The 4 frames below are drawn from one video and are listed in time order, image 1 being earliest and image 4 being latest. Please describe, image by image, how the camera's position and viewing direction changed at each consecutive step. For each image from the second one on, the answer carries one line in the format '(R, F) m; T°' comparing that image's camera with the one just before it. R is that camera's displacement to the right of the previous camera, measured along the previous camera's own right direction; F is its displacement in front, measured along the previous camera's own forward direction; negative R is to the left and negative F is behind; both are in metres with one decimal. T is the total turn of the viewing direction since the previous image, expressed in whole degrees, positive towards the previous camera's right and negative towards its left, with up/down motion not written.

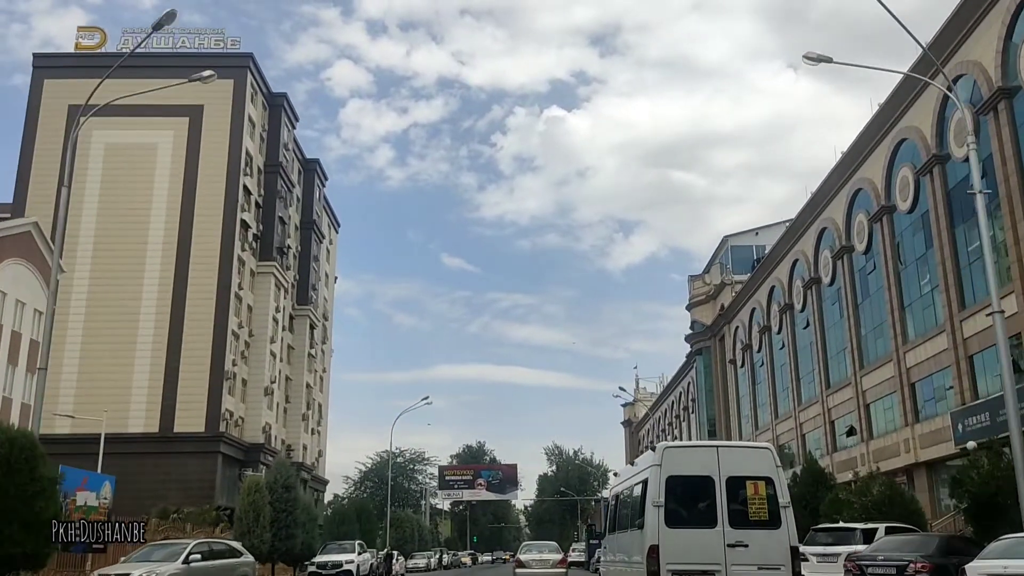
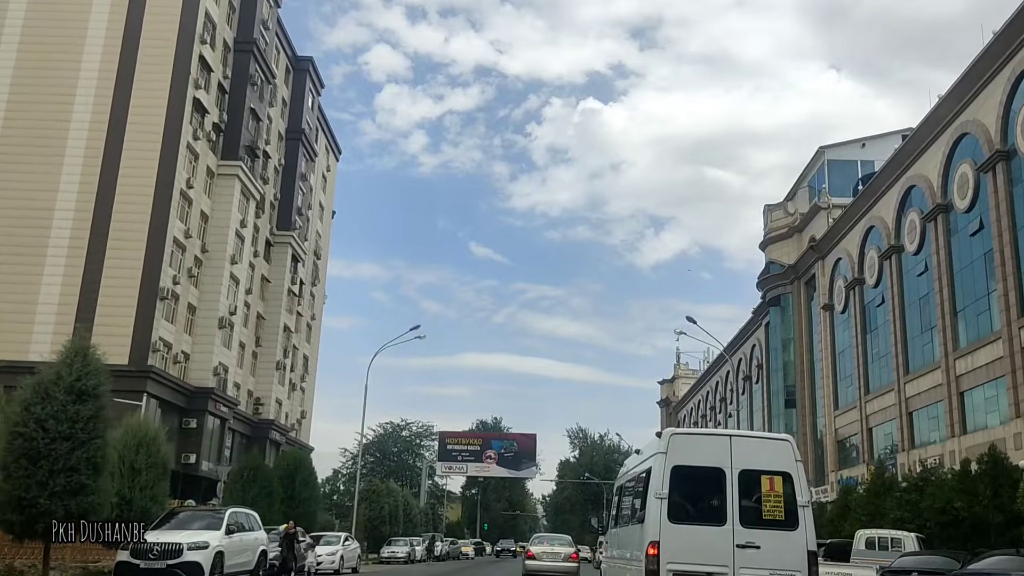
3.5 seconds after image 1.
(+0.7, +2.0) m; -2°
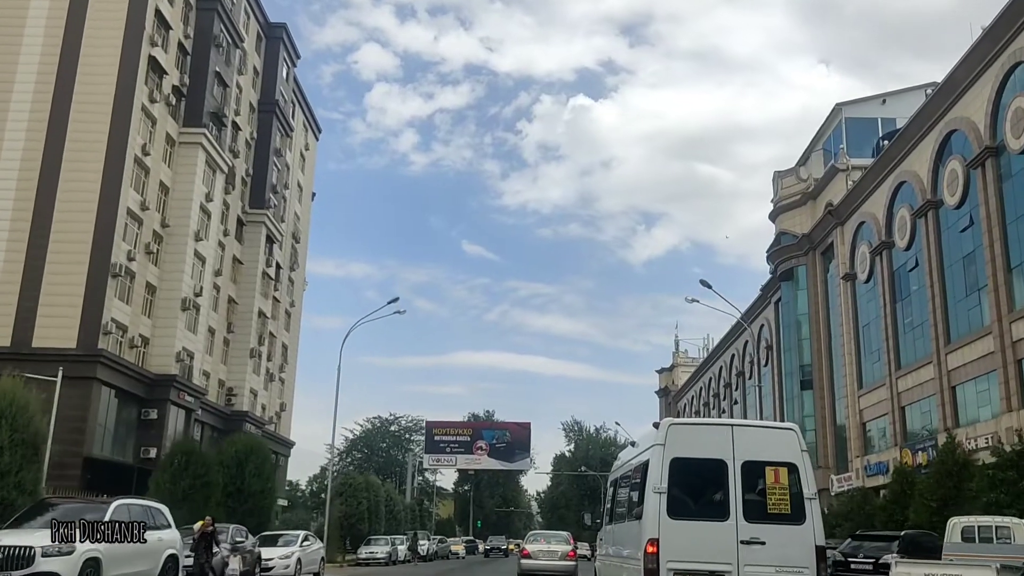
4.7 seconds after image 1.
(+0.1, +1.1) m; +1°
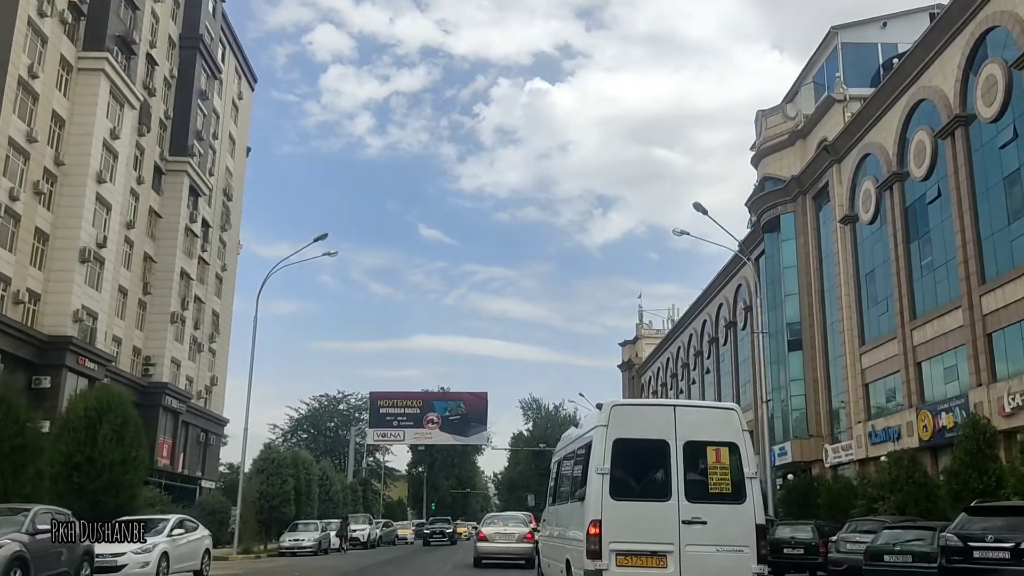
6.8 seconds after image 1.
(+0.3, +0.3) m; +3°
